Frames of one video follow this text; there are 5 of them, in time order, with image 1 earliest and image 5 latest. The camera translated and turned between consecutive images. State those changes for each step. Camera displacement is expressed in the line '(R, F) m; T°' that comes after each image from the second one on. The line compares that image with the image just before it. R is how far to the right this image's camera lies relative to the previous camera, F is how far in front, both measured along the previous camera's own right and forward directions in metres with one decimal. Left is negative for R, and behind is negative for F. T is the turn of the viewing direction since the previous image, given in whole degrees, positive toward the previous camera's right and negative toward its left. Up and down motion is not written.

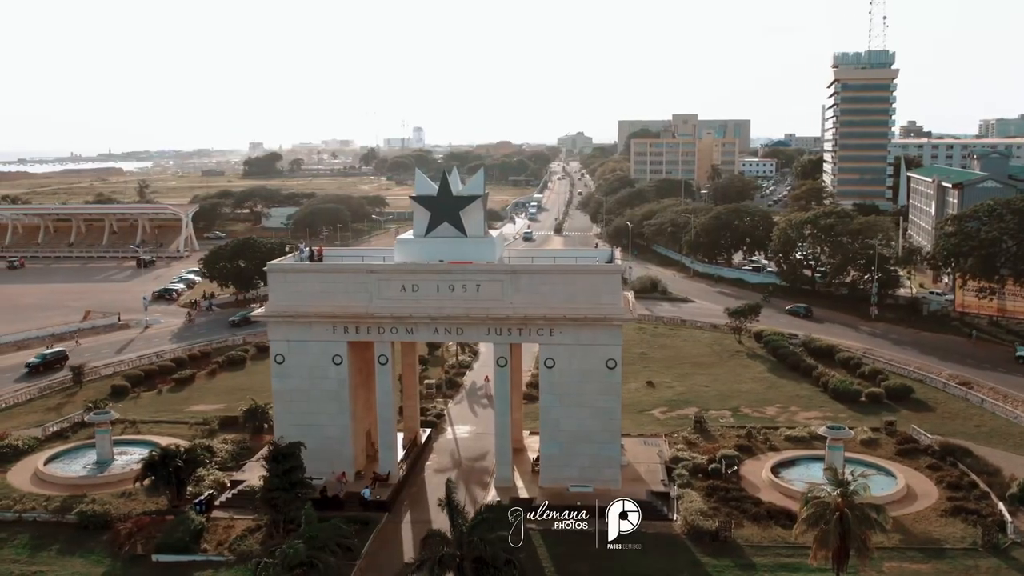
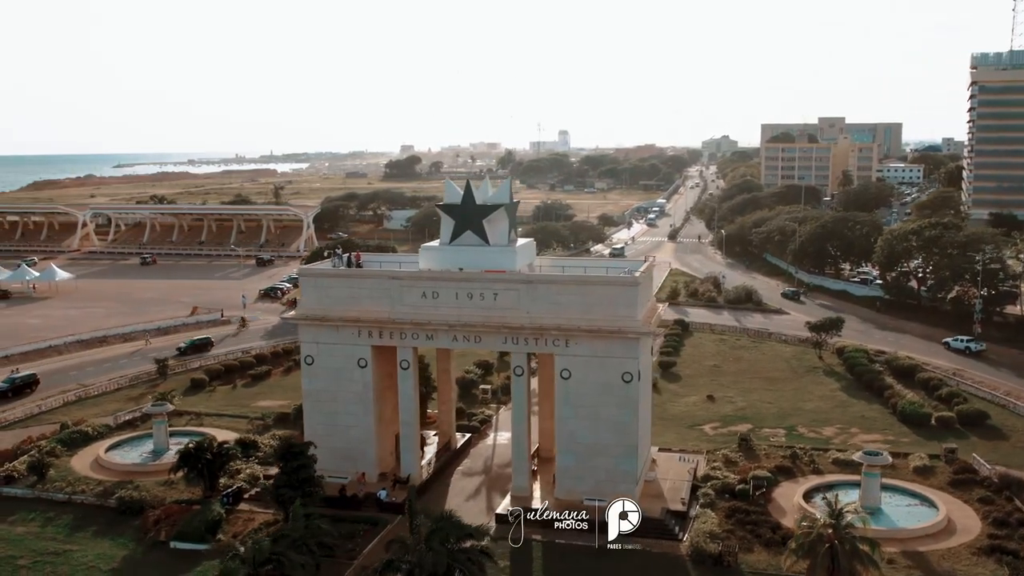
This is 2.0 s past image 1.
(+4.0, +0.3) m; -9°
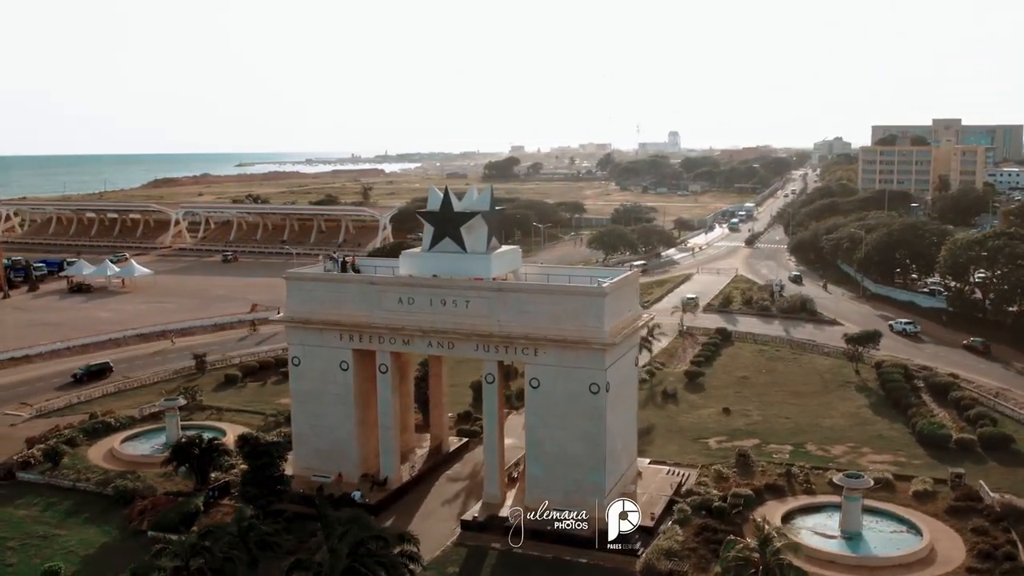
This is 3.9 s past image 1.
(+4.3, +0.2) m; -7°
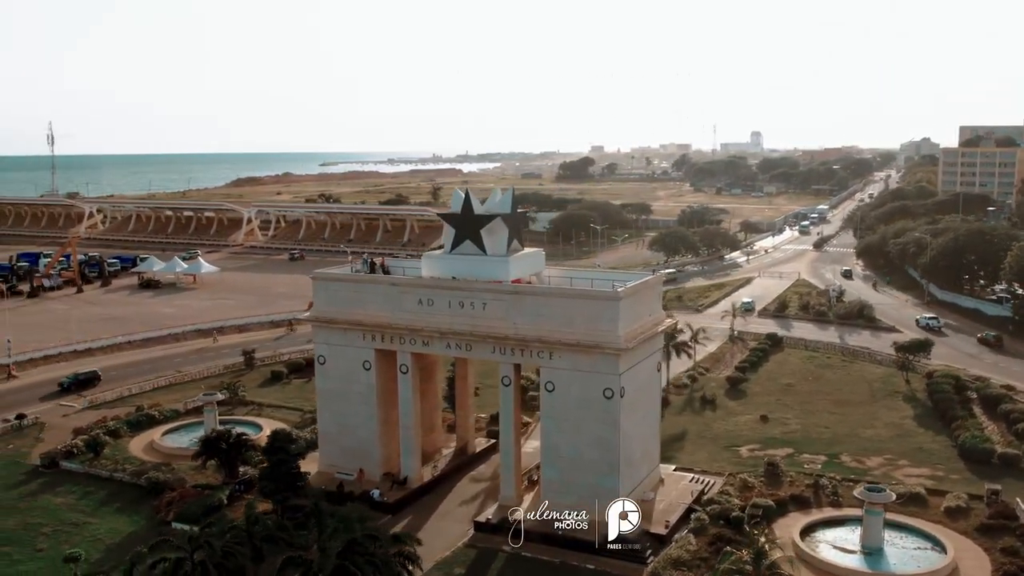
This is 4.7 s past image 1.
(+1.9, +0.1) m; -5°
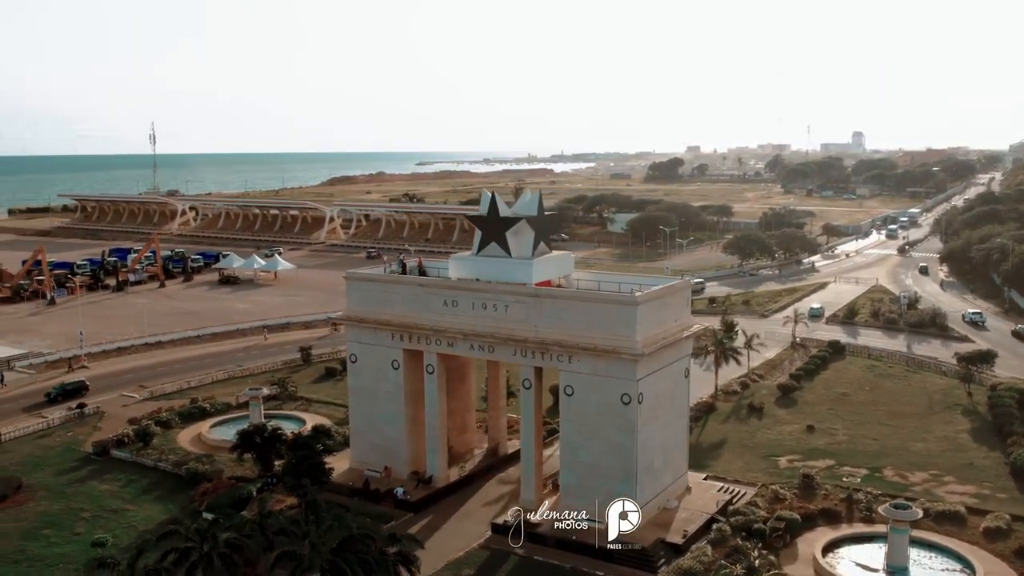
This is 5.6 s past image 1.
(+2.3, +0.2) m; -6°
